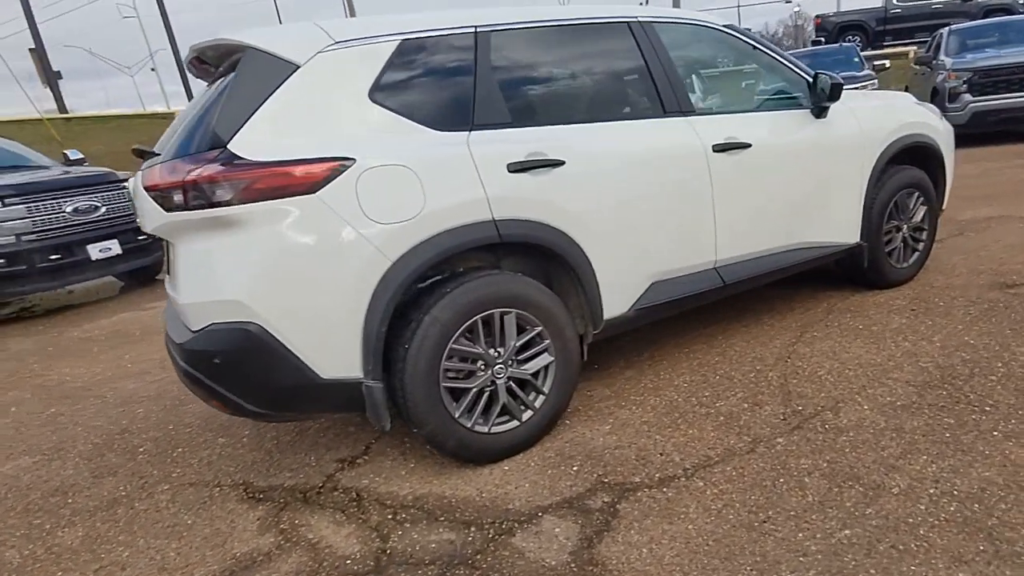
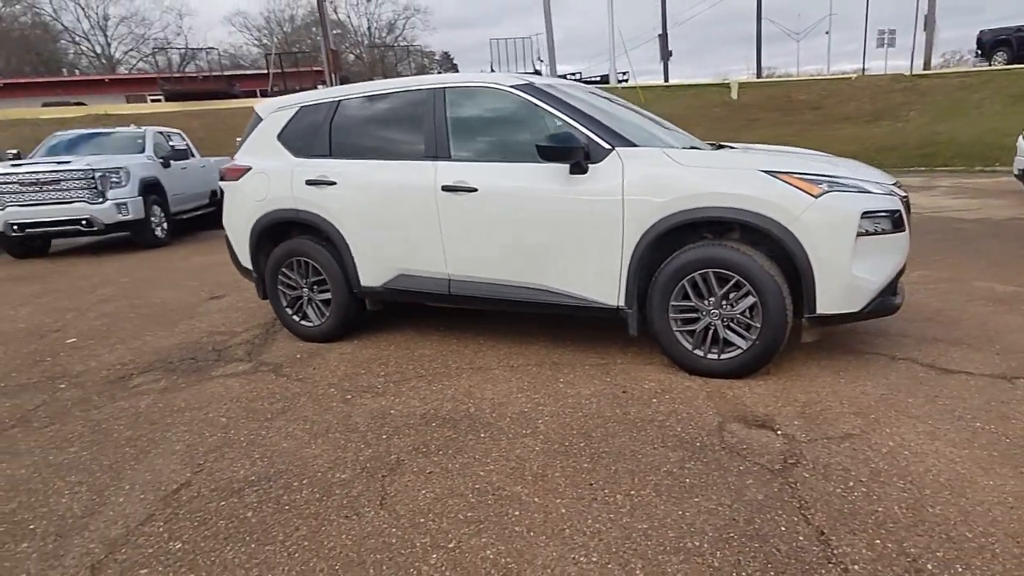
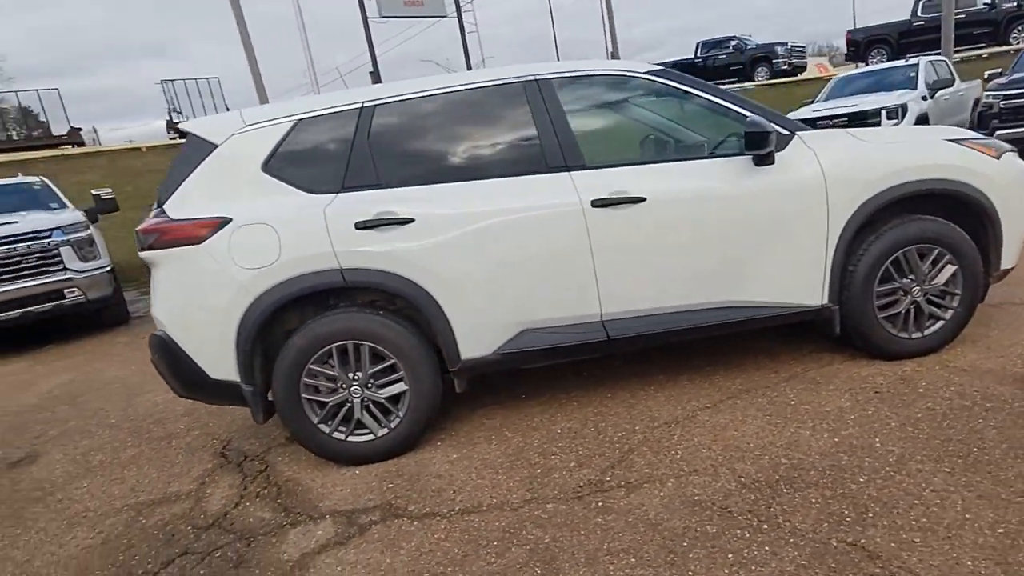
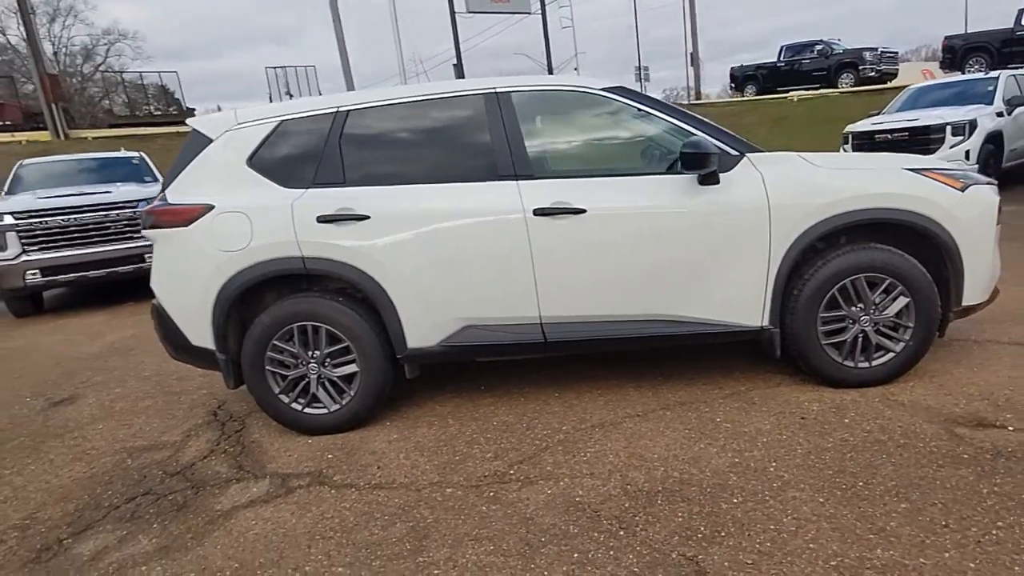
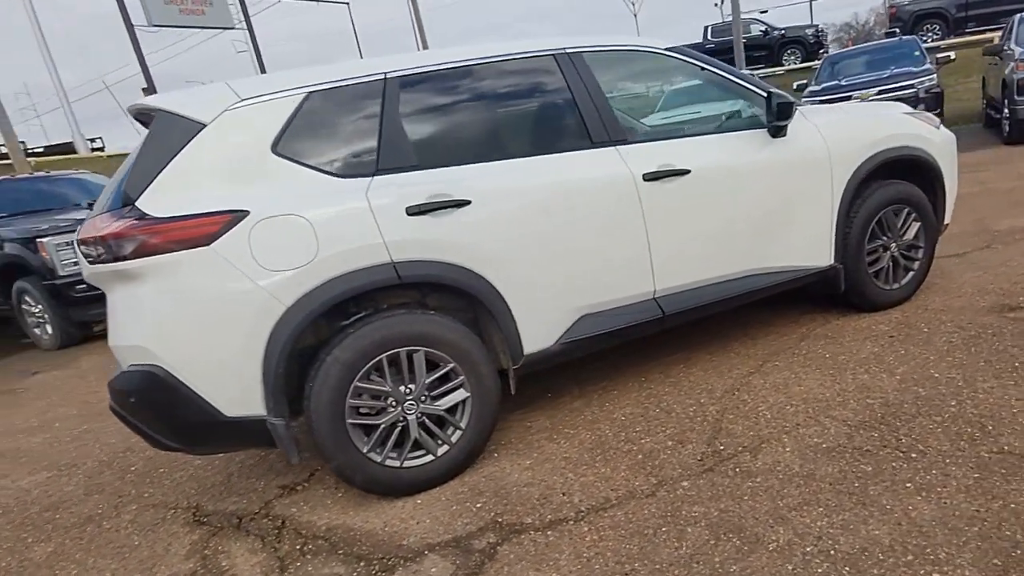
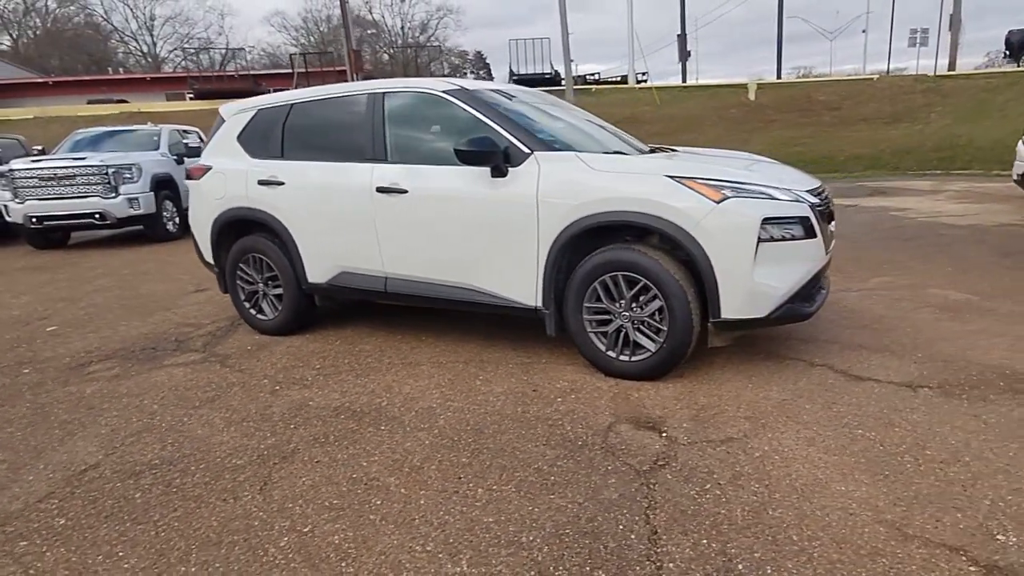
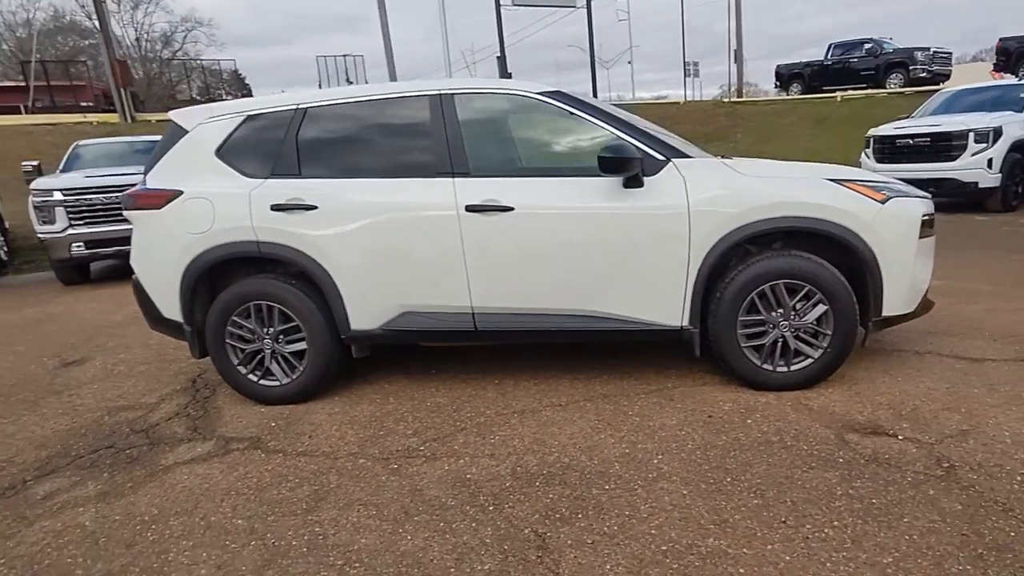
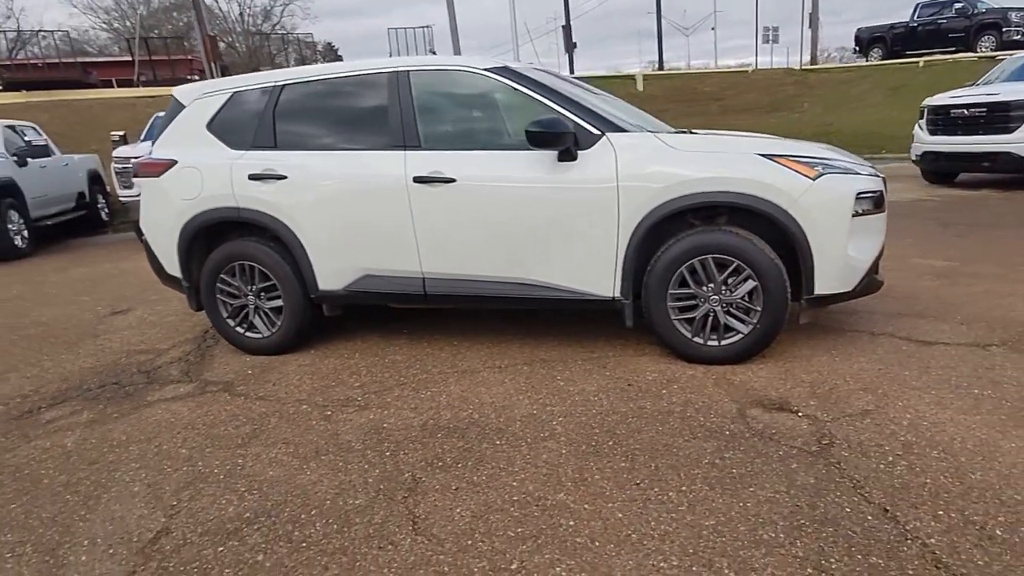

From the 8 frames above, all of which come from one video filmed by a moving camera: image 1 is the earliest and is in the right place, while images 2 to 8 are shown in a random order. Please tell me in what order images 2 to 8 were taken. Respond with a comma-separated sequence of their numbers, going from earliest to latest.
5, 3, 4, 7, 8, 2, 6
